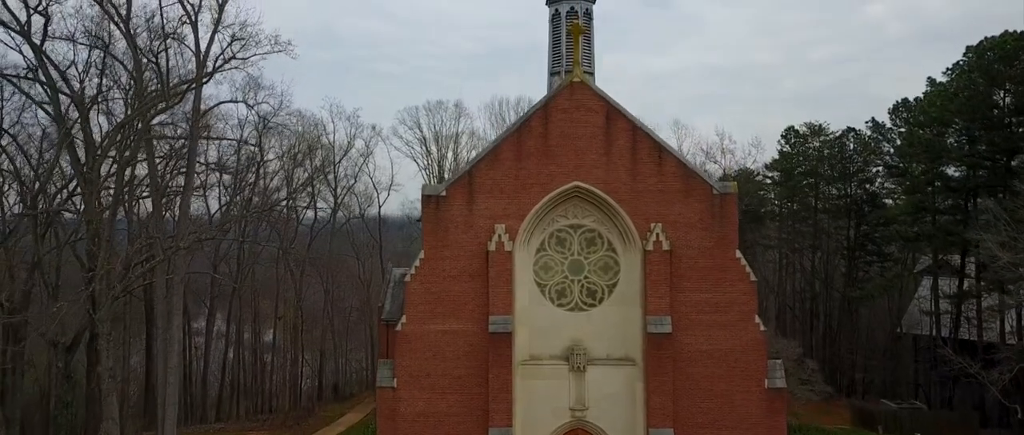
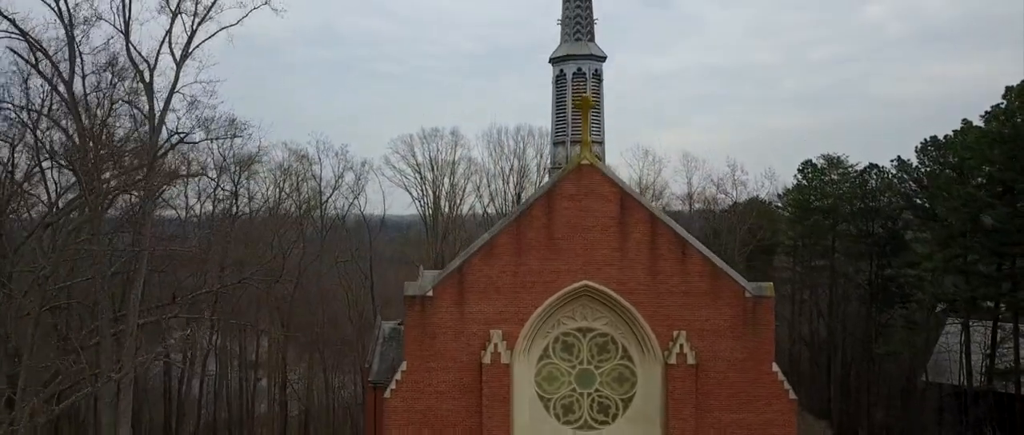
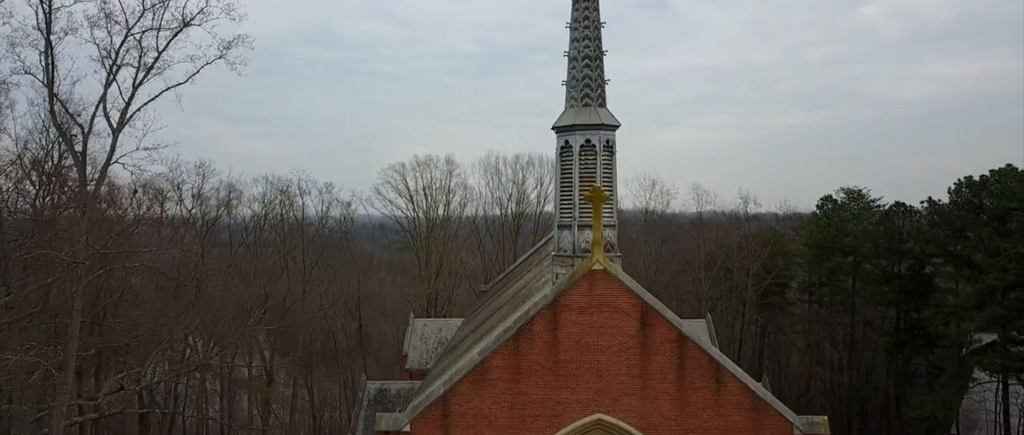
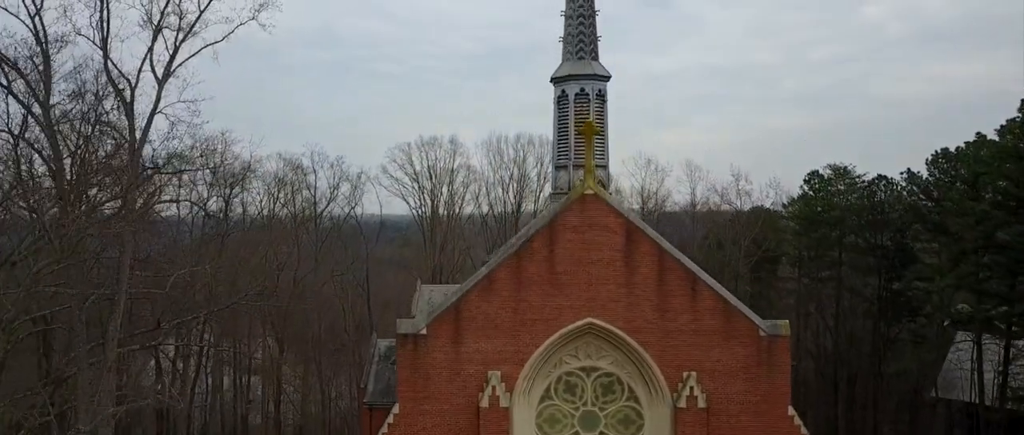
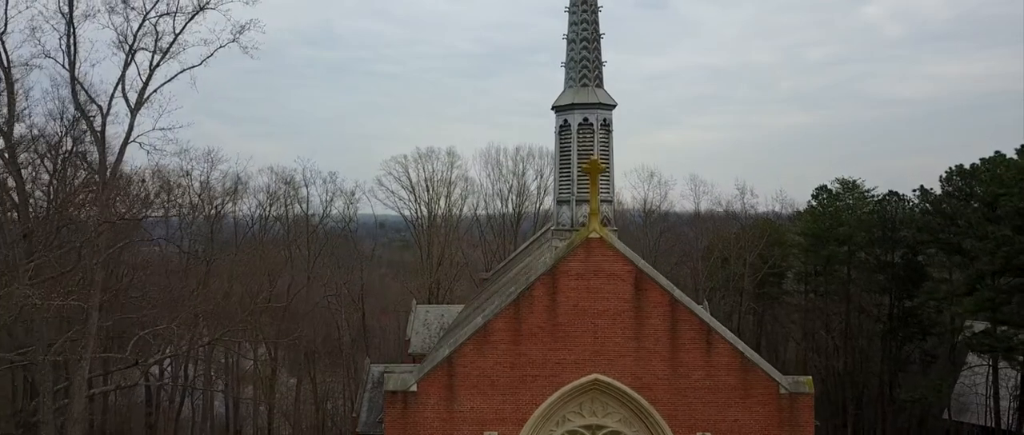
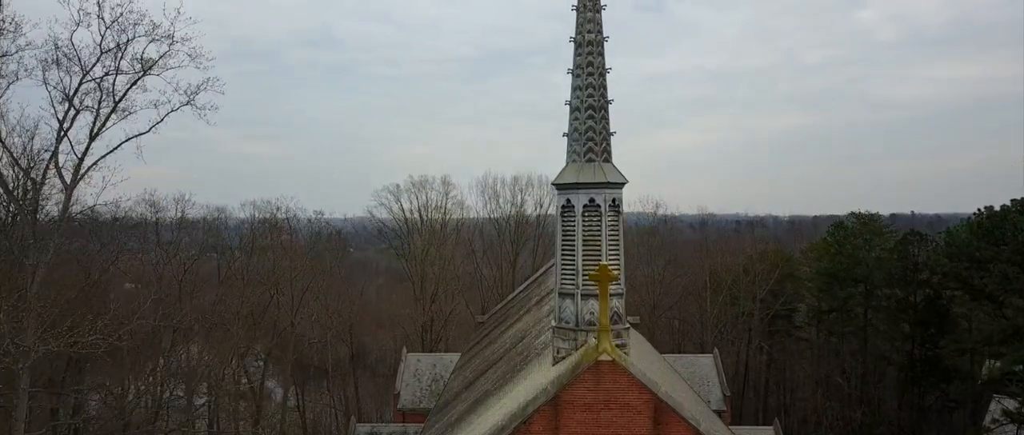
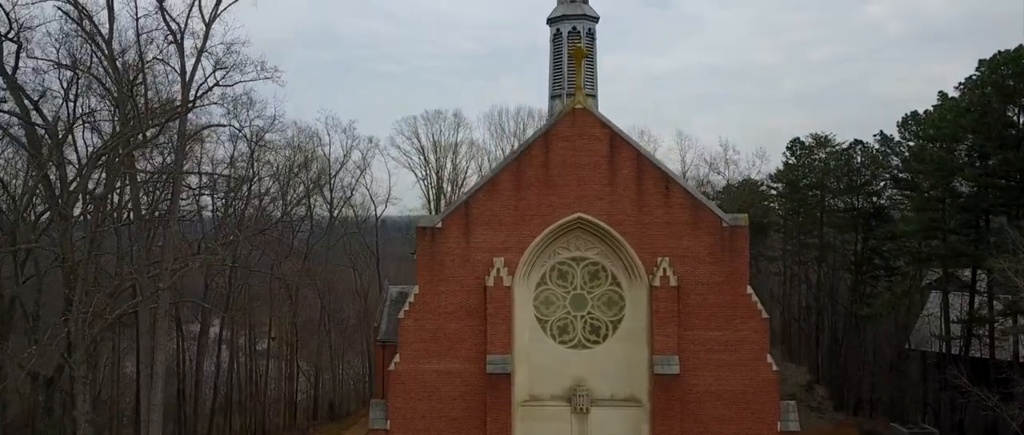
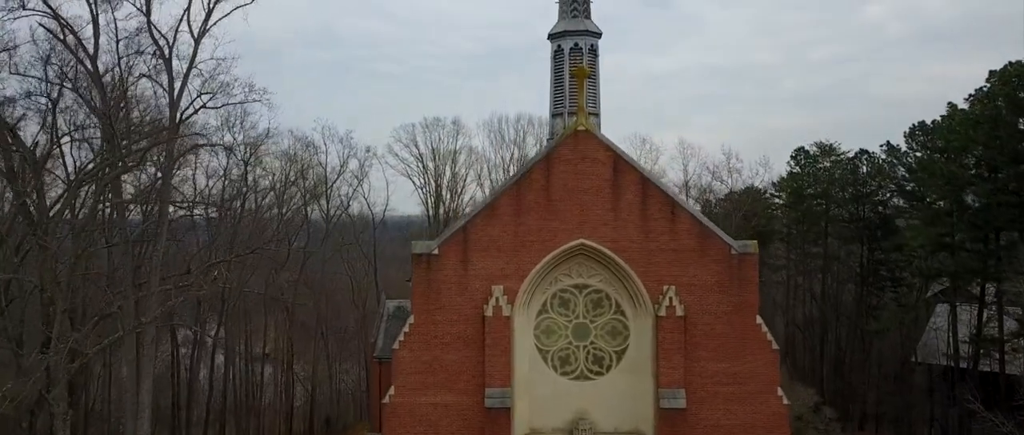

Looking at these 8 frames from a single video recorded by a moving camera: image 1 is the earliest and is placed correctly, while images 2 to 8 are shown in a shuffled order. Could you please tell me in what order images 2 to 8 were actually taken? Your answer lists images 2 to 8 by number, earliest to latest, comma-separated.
7, 8, 2, 4, 5, 3, 6
